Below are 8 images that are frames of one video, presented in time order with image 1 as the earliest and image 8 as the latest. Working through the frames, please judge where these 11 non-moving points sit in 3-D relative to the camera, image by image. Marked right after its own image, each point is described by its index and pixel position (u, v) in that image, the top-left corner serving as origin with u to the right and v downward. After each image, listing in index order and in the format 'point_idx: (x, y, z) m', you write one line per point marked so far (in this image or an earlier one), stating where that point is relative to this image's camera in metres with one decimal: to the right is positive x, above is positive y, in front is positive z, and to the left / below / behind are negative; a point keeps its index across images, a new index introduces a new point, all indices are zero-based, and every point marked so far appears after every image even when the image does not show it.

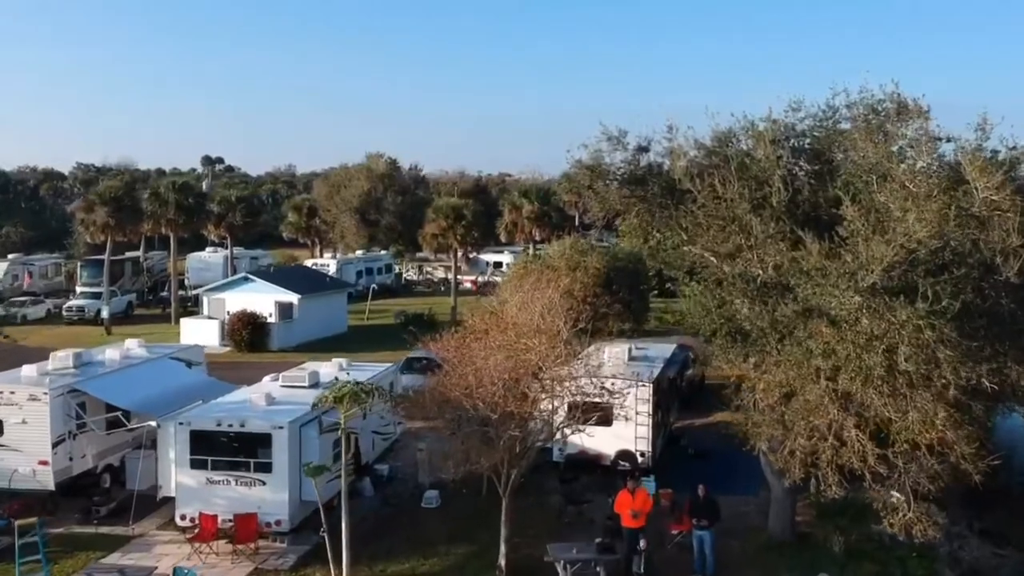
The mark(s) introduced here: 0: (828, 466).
0: (+2.7, -1.5, +8.6) m
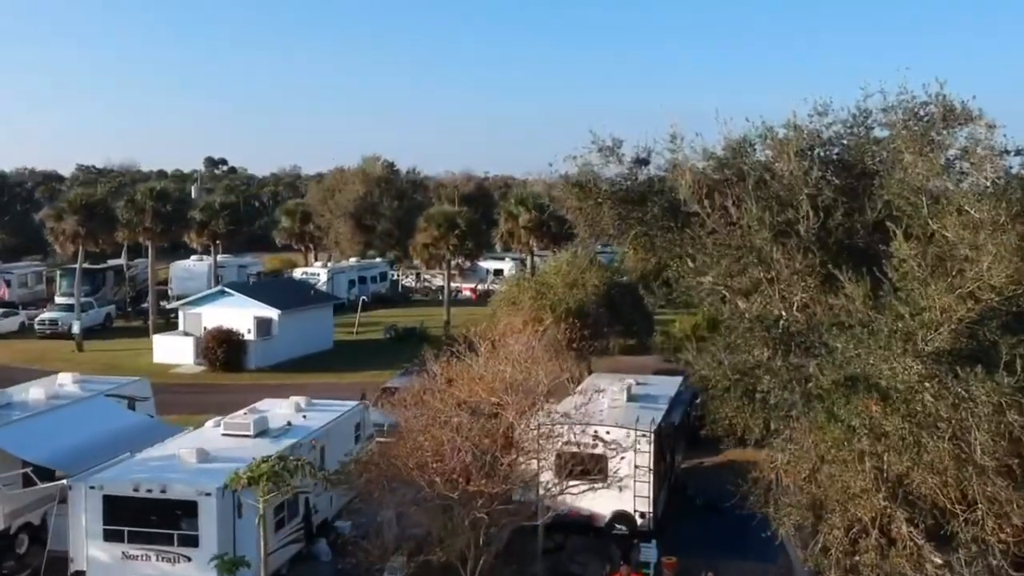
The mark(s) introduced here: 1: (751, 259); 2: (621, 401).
0: (+2.4, -1.9, +6.7) m
1: (+2.2, +0.2, +8.9) m
2: (+1.4, -1.4, +12.5) m
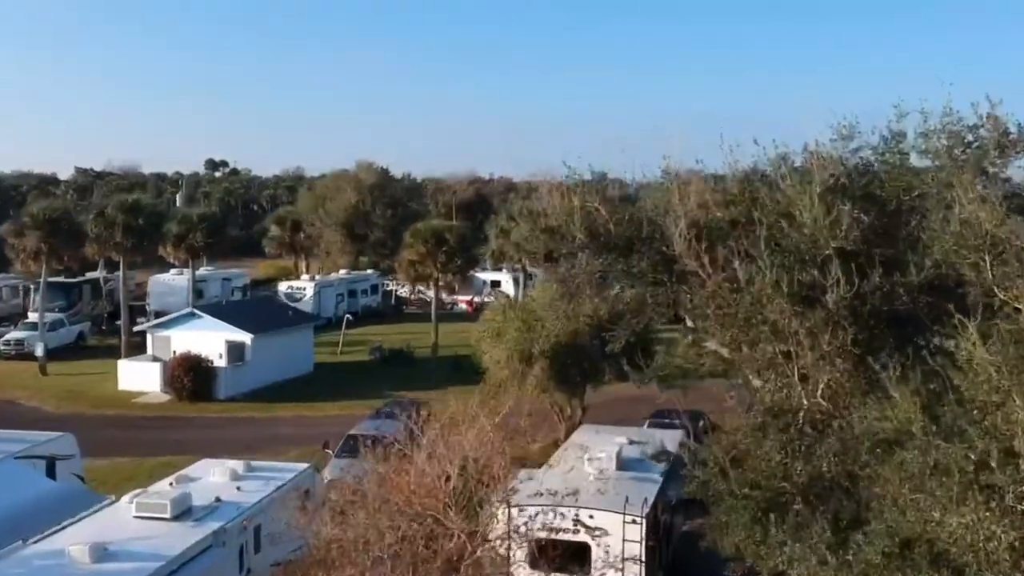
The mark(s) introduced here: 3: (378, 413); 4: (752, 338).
0: (+2.1, -2.5, +4.9) m
1: (+1.8, -0.3, +7.0) m
2: (+1.1, -2.0, +10.7) m
3: (-2.2, -2.1, +16.2) m
4: (+1.8, -0.4, +7.3) m
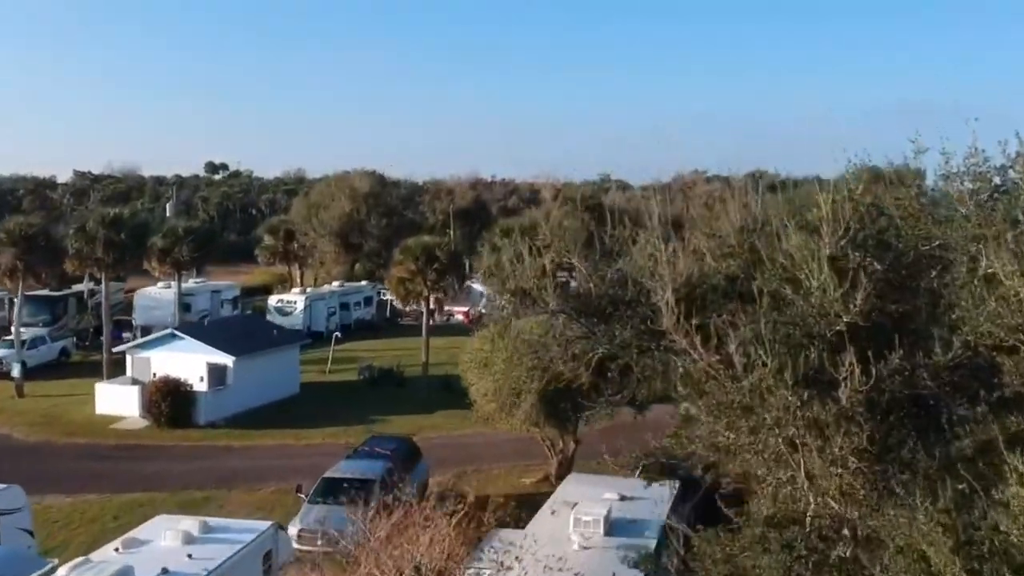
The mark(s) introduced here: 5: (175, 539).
0: (+1.8, -2.9, +3.9) m
1: (+1.6, -0.8, +6.1) m
2: (+0.8, -2.4, +9.7) m
3: (-2.4, -2.5, +15.2) m
4: (+1.5, -0.8, +6.3) m
5: (-3.4, -2.5, +9.9) m
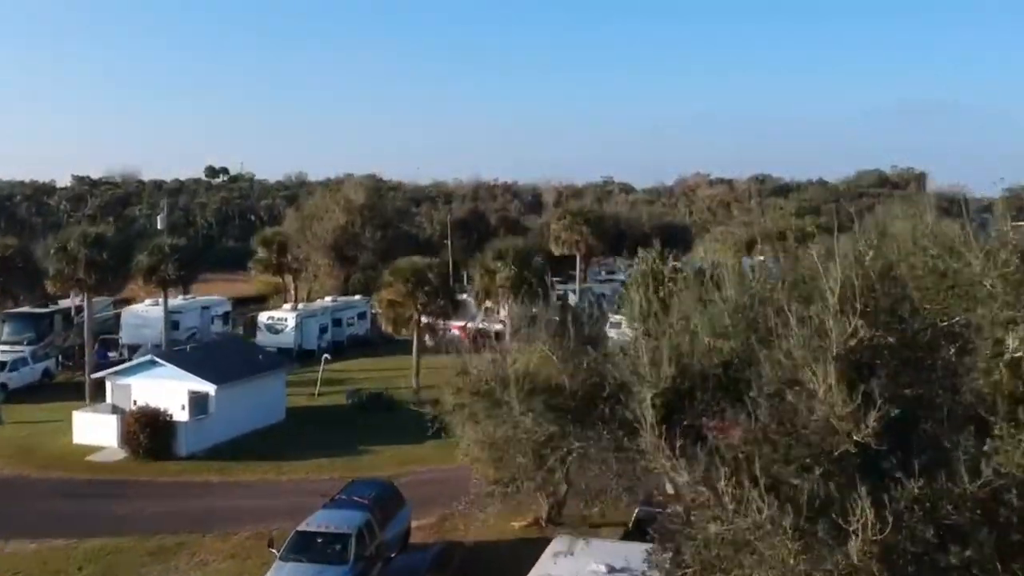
0: (+1.6, -3.5, +3.1) m
1: (+1.3, -1.4, +5.3) m
2: (+0.6, -3.0, +8.9) m
3: (-2.6, -3.1, +14.4) m
4: (+1.3, -1.4, +5.5) m
5: (-3.6, -3.1, +9.0) m
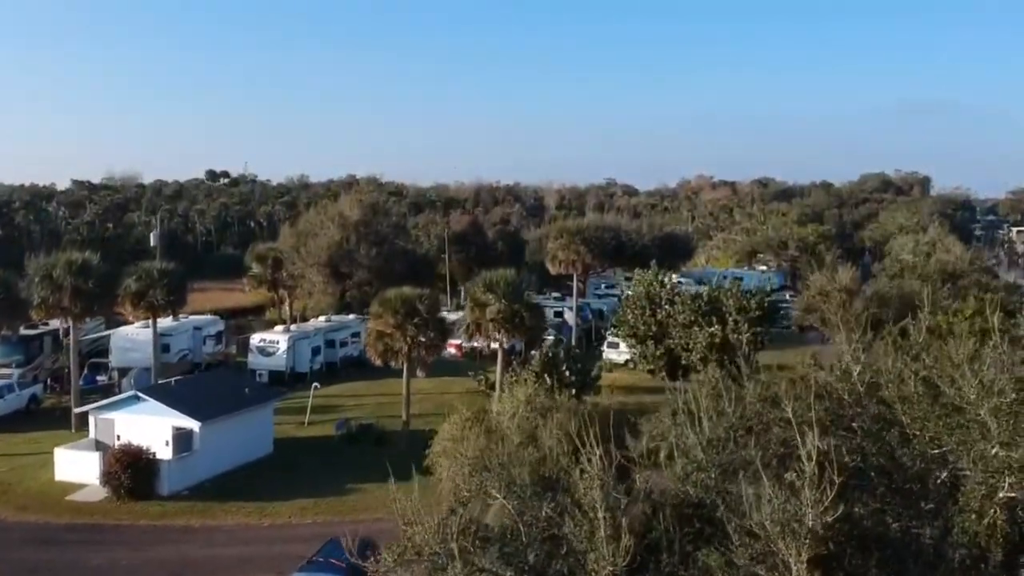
0: (+1.3, -4.3, +2.6) m
1: (+1.1, -2.2, +4.8) m
2: (+0.3, -3.8, +8.4) m
3: (-2.9, -3.9, +14.0) m
4: (+1.0, -2.2, +5.0) m
5: (-3.8, -3.9, +8.6) m
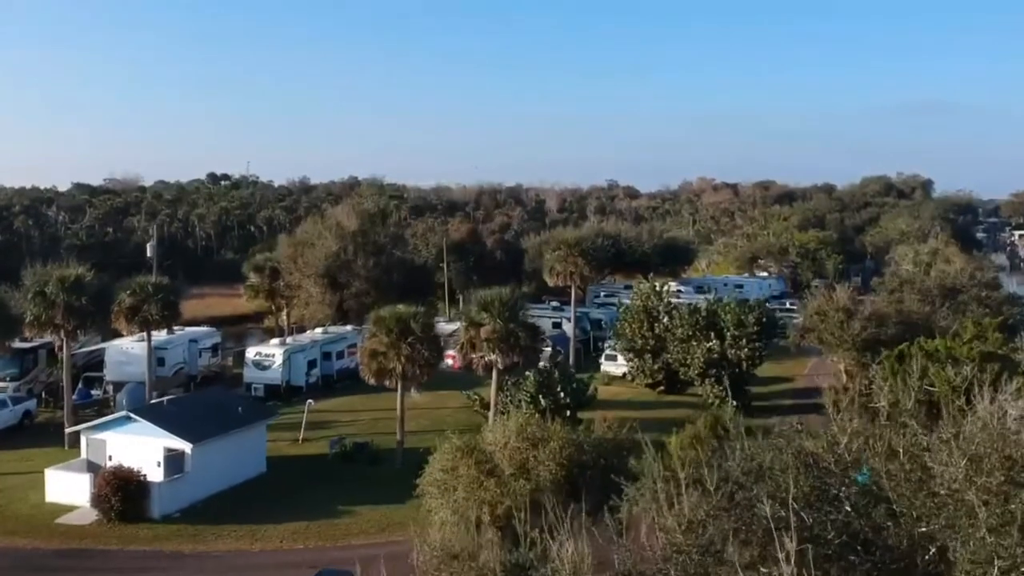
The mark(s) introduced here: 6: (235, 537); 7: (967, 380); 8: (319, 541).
0: (+1.1, -4.8, +2.5) m
1: (+0.9, -2.6, +4.6) m
2: (+0.2, -4.3, +8.2) m
3: (-3.0, -4.3, +13.8) m
4: (+0.9, -2.7, +4.8) m
5: (-4.0, -4.3, +8.4) m
6: (-5.6, -5.0, +19.7) m
7: (+8.4, -1.7, +18.3) m
8: (-3.8, -5.0, +19.6) m
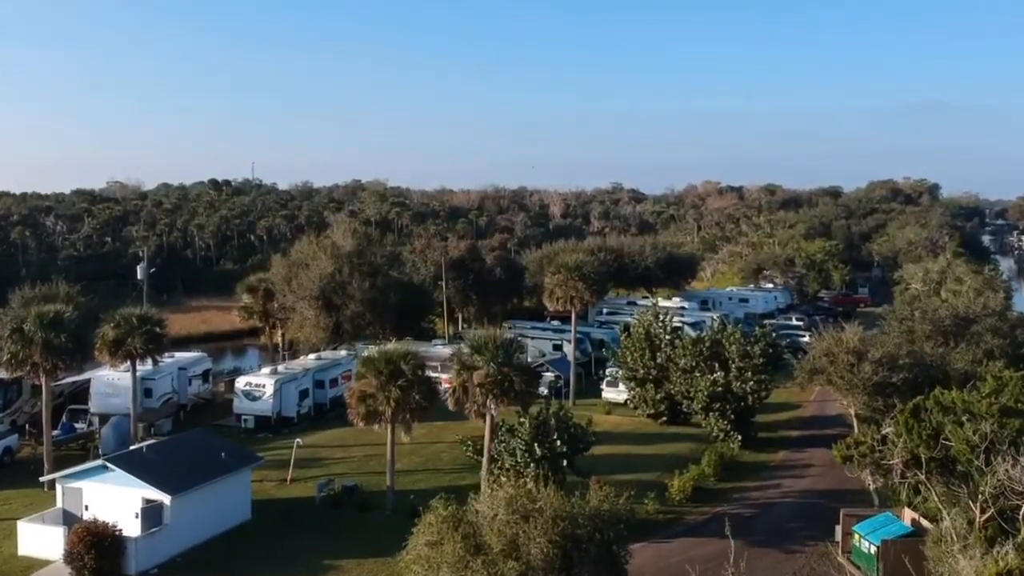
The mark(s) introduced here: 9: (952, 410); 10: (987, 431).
0: (+0.9, -5.7, +1.5) m
1: (+0.7, -3.6, +3.6) m
2: (0.0, -5.2, +7.2) m
3: (-3.2, -5.3, +12.8) m
4: (+0.6, -3.6, +3.8) m
5: (-4.2, -5.2, +7.4) m
6: (-5.7, -5.9, +18.8) m
7: (+8.3, -2.6, +17.2) m
8: (-4.0, -6.0, +18.6) m
9: (+8.4, -2.3, +18.8) m
10: (+8.2, -2.5, +17.1) m
